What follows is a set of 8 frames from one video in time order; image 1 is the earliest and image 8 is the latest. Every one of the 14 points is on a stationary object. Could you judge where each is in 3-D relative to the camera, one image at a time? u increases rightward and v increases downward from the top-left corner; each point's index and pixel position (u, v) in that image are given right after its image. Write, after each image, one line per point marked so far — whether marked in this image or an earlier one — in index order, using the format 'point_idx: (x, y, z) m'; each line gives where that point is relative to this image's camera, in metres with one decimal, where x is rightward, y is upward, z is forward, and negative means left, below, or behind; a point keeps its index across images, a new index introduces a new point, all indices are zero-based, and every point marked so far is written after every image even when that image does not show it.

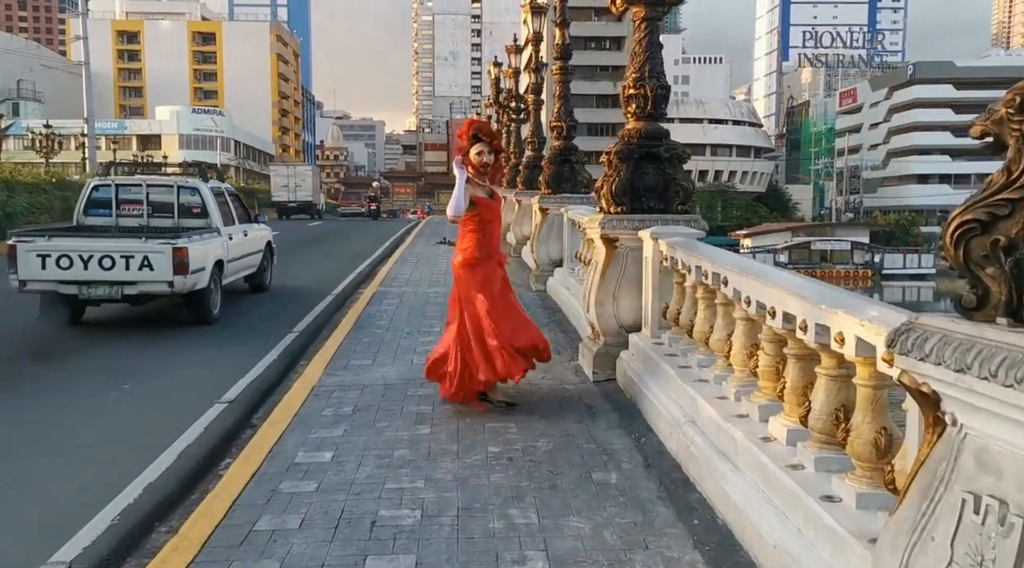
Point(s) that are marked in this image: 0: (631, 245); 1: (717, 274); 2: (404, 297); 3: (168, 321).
0: (+0.9, +0.3, +6.9) m
1: (+1.1, +0.1, +5.0) m
2: (-1.4, -0.2, +12.0) m
3: (-4.1, -0.4, +11.4) m
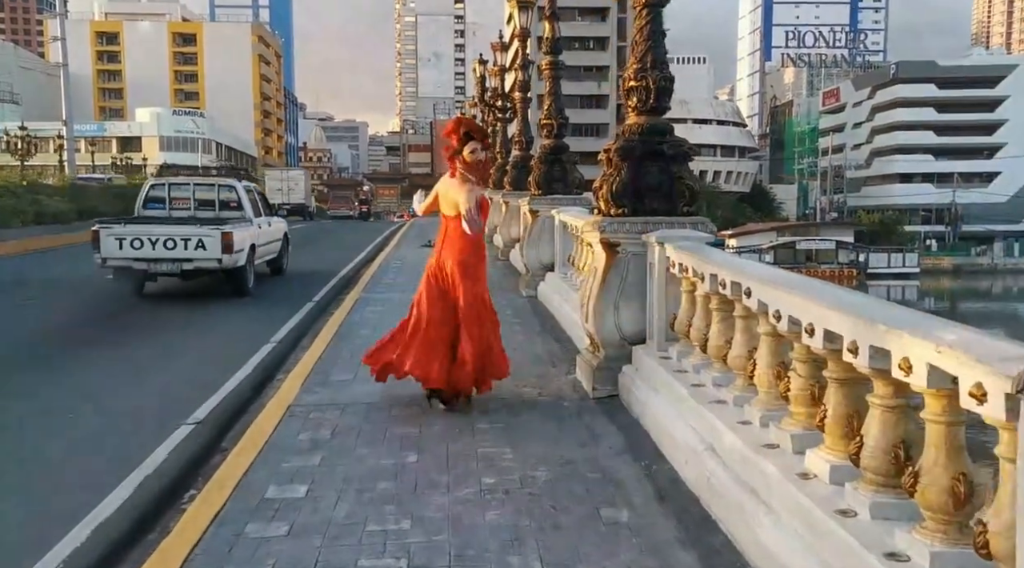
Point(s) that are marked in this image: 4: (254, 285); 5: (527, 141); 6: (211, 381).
0: (+0.8, +0.2, +6.3) m
1: (+1.0, 0.0, +4.4) m
2: (-1.5, -0.2, +11.4) m
3: (-4.2, -0.4, +10.8) m
4: (-4.0, 0.0, +14.9) m
5: (+0.2, +2.4, +16.0) m
6: (-2.5, -0.8, +7.9) m
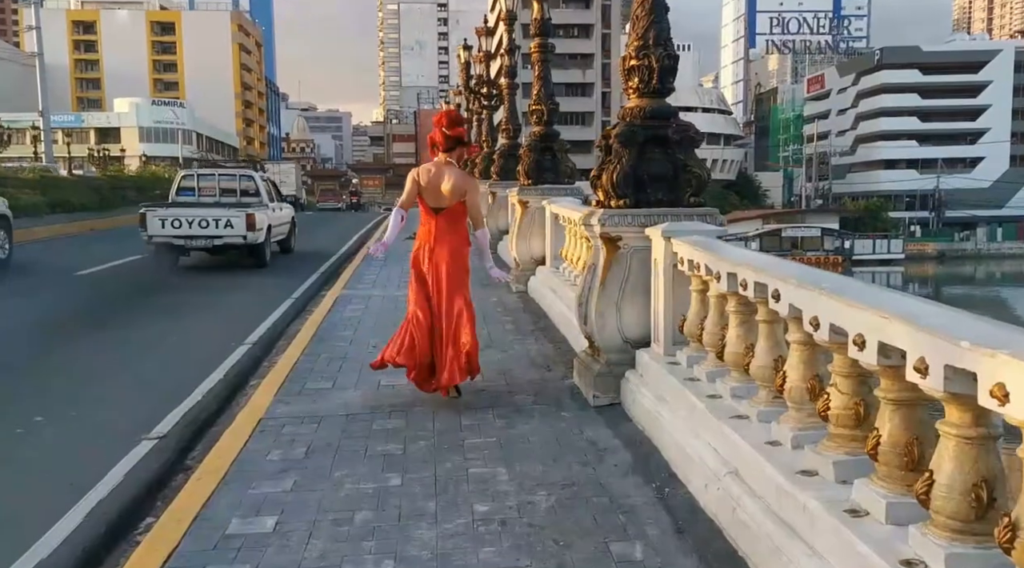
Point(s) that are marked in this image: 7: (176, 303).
0: (+0.8, +0.2, +5.8) m
1: (+1.0, 0.0, +3.9) m
2: (-1.6, -0.2, +10.8) m
3: (-4.3, -0.4, +10.2) m
4: (-4.2, +0.1, +14.2) m
5: (0.0, +2.5, +15.4) m
6: (-2.6, -0.8, +7.4) m
7: (-4.2, -0.2, +12.0) m
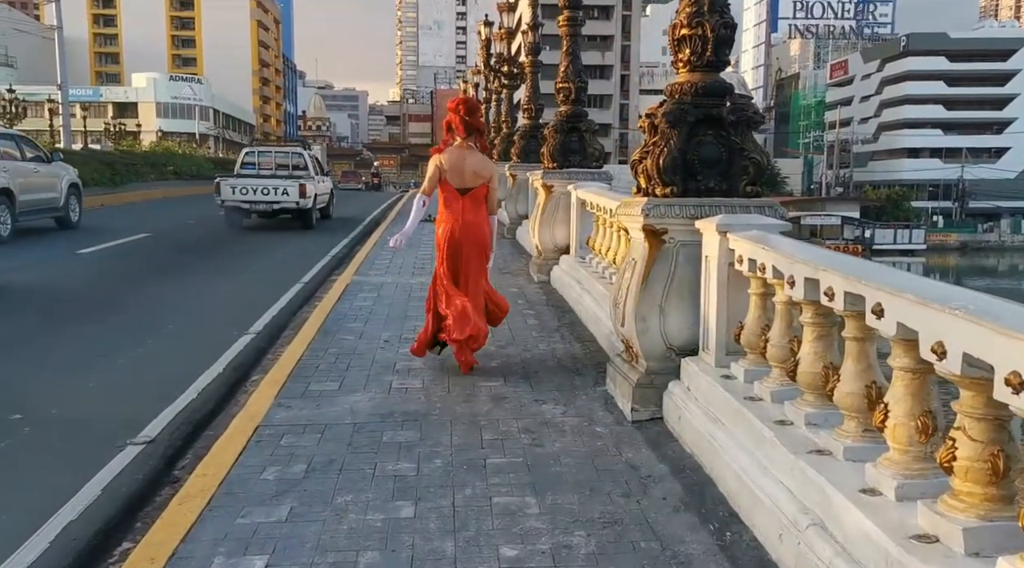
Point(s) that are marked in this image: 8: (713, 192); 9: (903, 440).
0: (+0.9, +0.2, +5.1) m
1: (+1.2, 0.0, +3.2) m
2: (-1.4, 0.0, +10.2) m
3: (-4.1, -0.2, +9.6) m
4: (-3.9, +0.3, +13.6) m
5: (+0.4, +2.7, +14.7) m
6: (-2.4, -0.7, +6.8) m
7: (-4.0, 0.0, +11.3) m
8: (+1.1, +0.5, +5.2) m
9: (+1.2, -0.5, +2.9) m
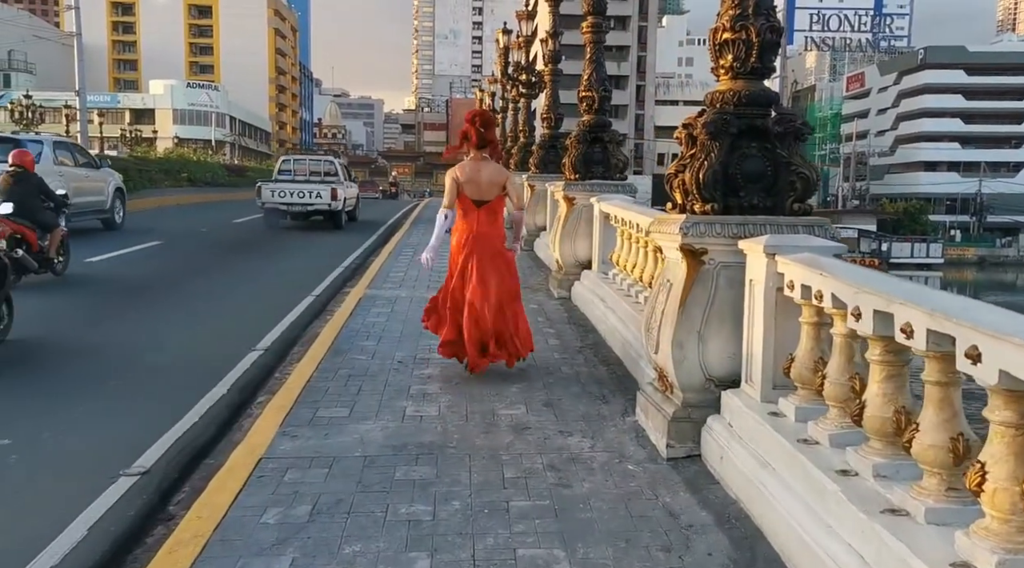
0: (+1.1, +0.1, +4.7) m
1: (+1.3, -0.1, +2.8) m
2: (-1.2, -0.2, +9.8) m
3: (-3.9, -0.4, +9.2) m
4: (-3.7, +0.2, +13.3) m
5: (+0.7, +2.5, +14.3) m
6: (-2.3, -0.8, +6.4) m
7: (-3.8, -0.1, +11.0) m
8: (+1.3, +0.4, +4.8) m
9: (+1.3, -0.6, +2.5) m
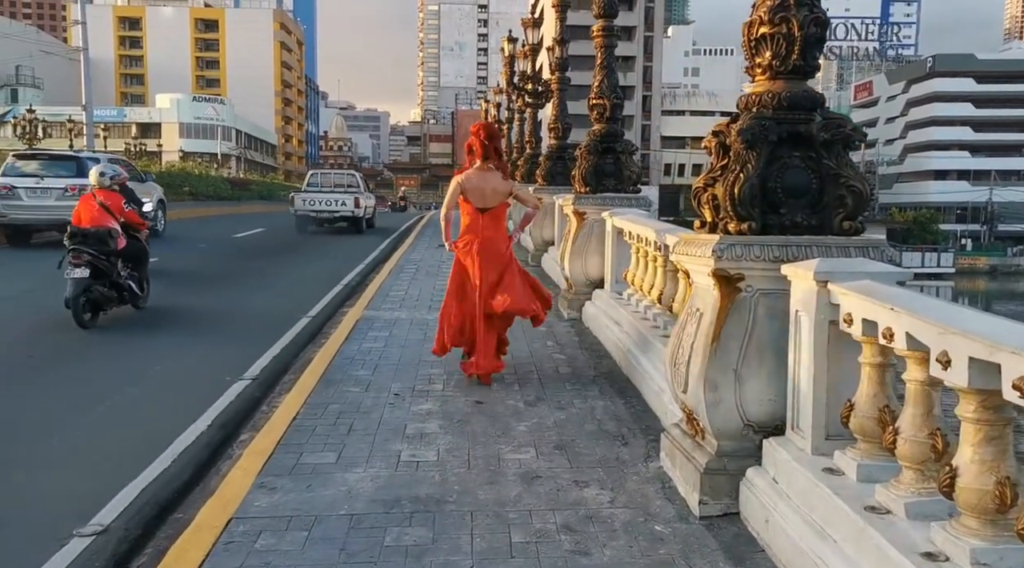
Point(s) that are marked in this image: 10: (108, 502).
0: (+1.1, 0.0, +4.1) m
1: (+1.3, -0.3, +2.2) m
2: (-1.1, -0.4, +9.2) m
3: (-3.8, -0.6, +8.6) m
4: (-3.6, -0.1, +12.7) m
5: (+0.7, +2.3, +13.7) m
6: (-2.2, -1.0, +5.8) m
7: (-3.7, -0.3, +10.4) m
8: (+1.3, +0.2, +4.2) m
9: (+1.3, -0.7, +1.9) m
10: (-2.1, -1.1, +4.8) m
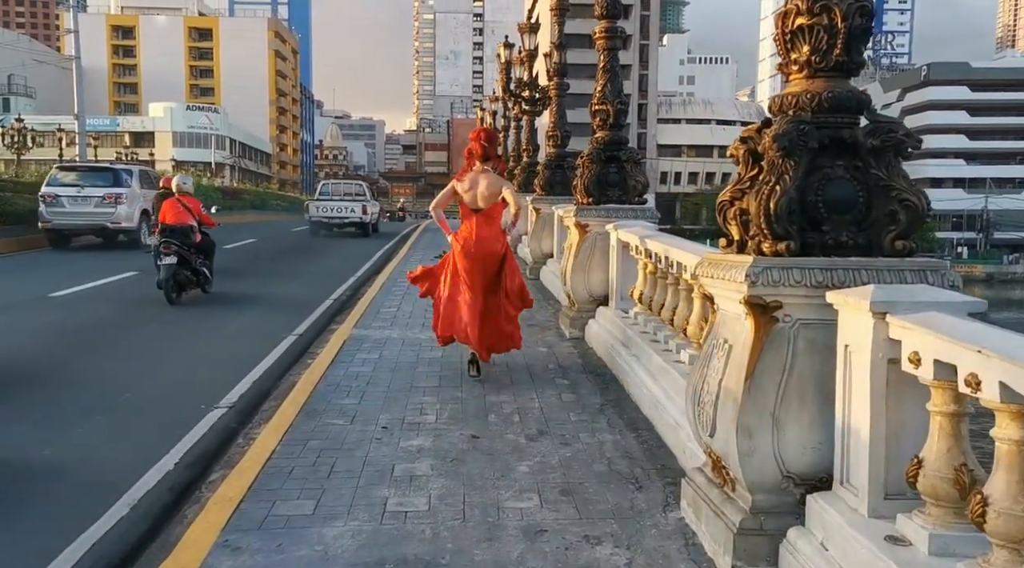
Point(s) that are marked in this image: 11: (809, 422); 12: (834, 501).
0: (+1.1, -0.1, +3.5) m
1: (+1.3, -0.3, +1.6) m
2: (-1.1, -0.6, +8.6) m
3: (-3.8, -0.7, +8.0) m
4: (-3.6, -0.3, +12.1) m
5: (+0.7, +2.1, +13.2) m
6: (-2.2, -1.1, +5.2) m
7: (-3.7, -0.5, +9.8) m
8: (+1.3, +0.1, +3.6) m
9: (+1.4, -0.8, +1.3) m
10: (-2.1, -1.2, +4.2) m
11: (+1.1, -0.5, +3.5) m
12: (+1.1, -0.8, +3.3) m
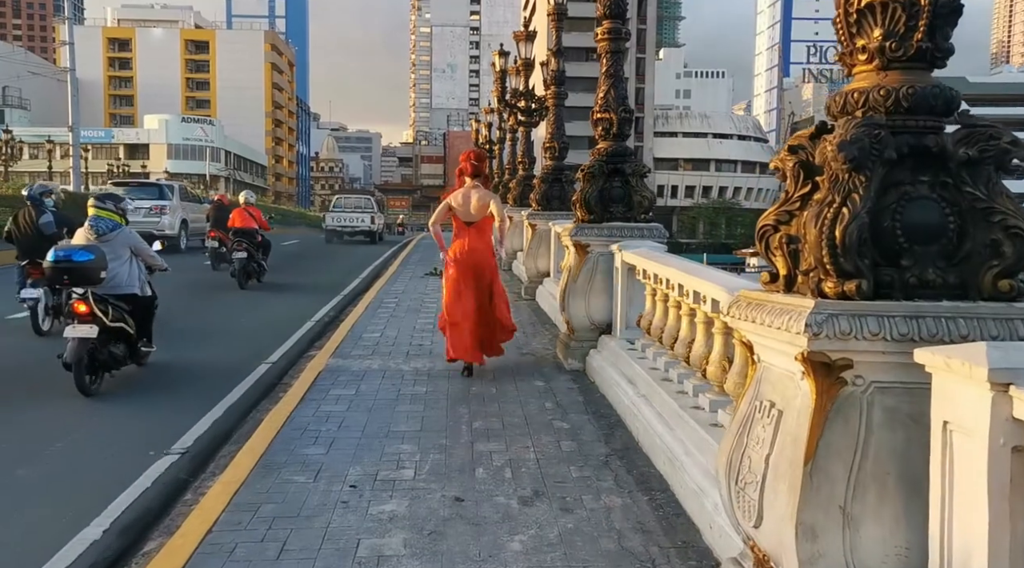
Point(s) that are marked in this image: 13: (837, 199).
0: (+1.1, -0.3, +2.7) m
1: (+1.3, -0.5, +0.8) m
2: (-1.2, -0.8, +7.8) m
3: (-3.9, -0.9, +7.2) m
4: (-3.7, -0.5, +11.2) m
5: (+0.6, +1.8, +12.4) m
6: (-2.3, -1.3, +4.3) m
7: (-3.8, -0.7, +9.0) m
8: (+1.3, 0.0, +2.8) m
9: (+1.3, -0.9, +0.5) m
10: (-2.1, -1.4, +3.3) m
11: (+1.1, -0.7, +2.7) m
12: (+1.1, -0.9, +2.4) m
13: (+1.0, +0.2, +2.8) m
